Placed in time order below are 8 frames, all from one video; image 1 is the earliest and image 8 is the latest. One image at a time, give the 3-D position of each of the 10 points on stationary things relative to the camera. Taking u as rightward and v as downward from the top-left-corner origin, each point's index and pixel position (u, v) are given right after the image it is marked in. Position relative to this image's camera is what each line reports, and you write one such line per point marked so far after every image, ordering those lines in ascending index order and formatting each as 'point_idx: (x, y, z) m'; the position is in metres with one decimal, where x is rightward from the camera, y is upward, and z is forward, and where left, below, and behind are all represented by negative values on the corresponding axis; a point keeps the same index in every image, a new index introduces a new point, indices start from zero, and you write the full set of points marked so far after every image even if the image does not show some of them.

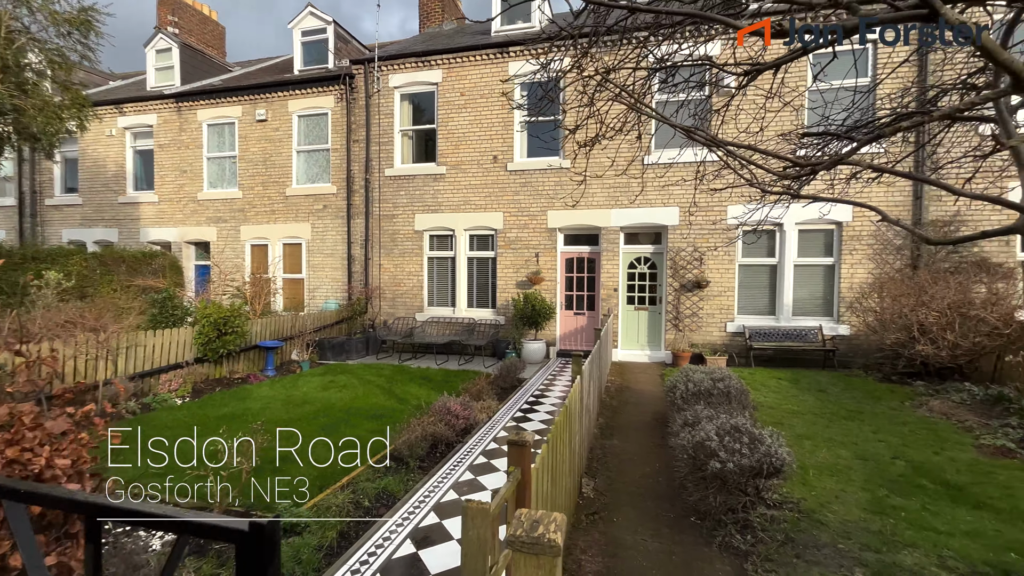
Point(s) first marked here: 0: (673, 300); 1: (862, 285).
0: (+3.5, -0.3, +10.0) m
1: (+6.9, +0.1, +9.0) m
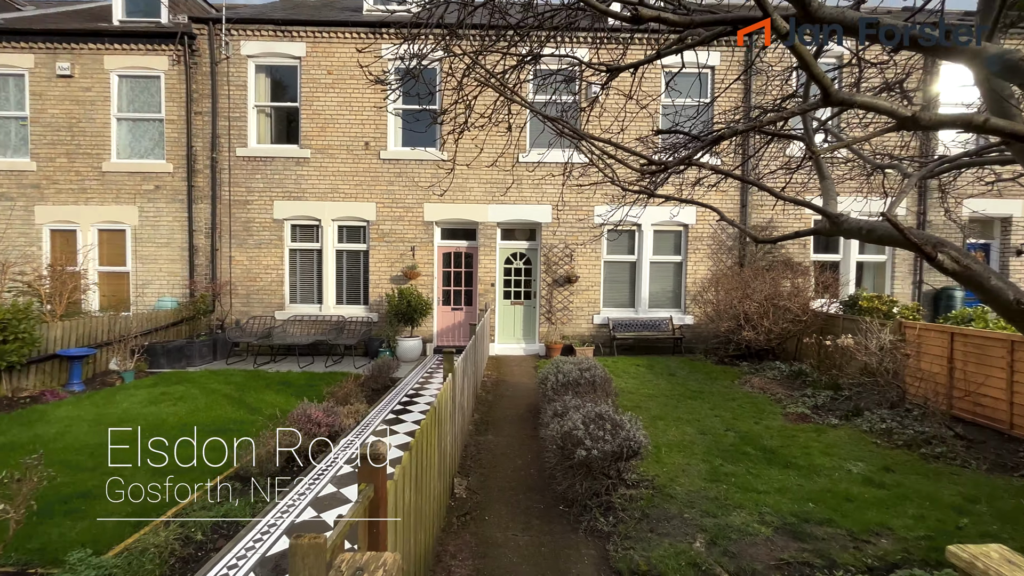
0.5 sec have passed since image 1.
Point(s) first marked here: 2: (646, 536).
0: (+0.8, -0.2, +10.4) m
1: (+4.3, +0.2, +10.4) m
2: (+1.0, -1.8, +3.3) m
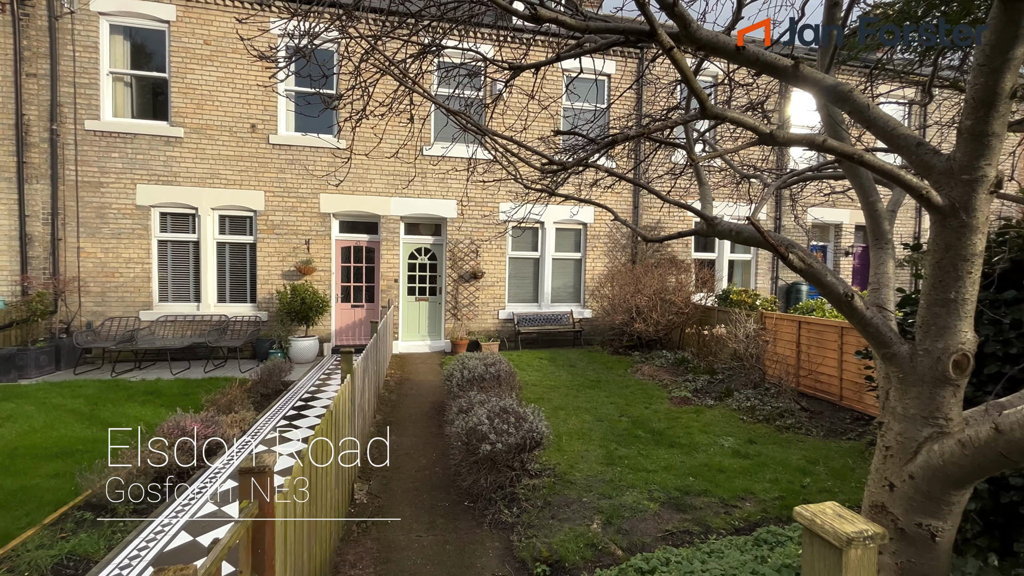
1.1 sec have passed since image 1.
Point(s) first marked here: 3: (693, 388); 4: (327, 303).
0: (-1.4, -0.1, +10.3) m
1: (+2.1, +0.3, +11.0) m
2: (+0.3, -1.8, +3.4) m
3: (+2.7, -1.5, +6.7) m
4: (-3.8, -0.3, +9.3) m
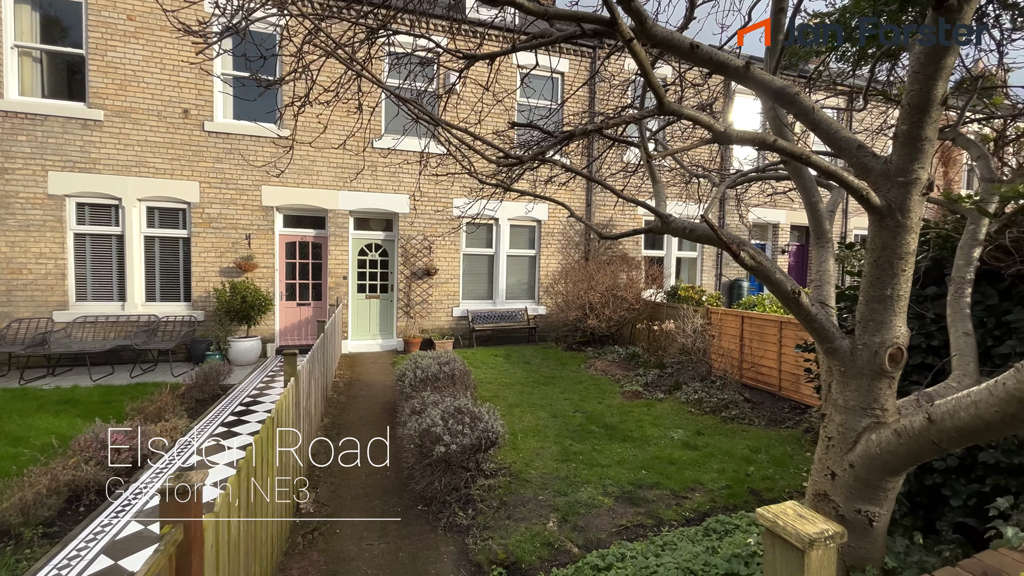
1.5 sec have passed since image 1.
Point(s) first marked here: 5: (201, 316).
0: (-2.4, 0.0, +10.1) m
1: (+1.0, +0.4, +11.1) m
2: (-0.1, -1.7, +3.4) m
3: (+2.0, -1.4, +6.9) m
4: (-4.7, -0.3, +8.8) m
5: (-6.0, -0.5, +8.8) m
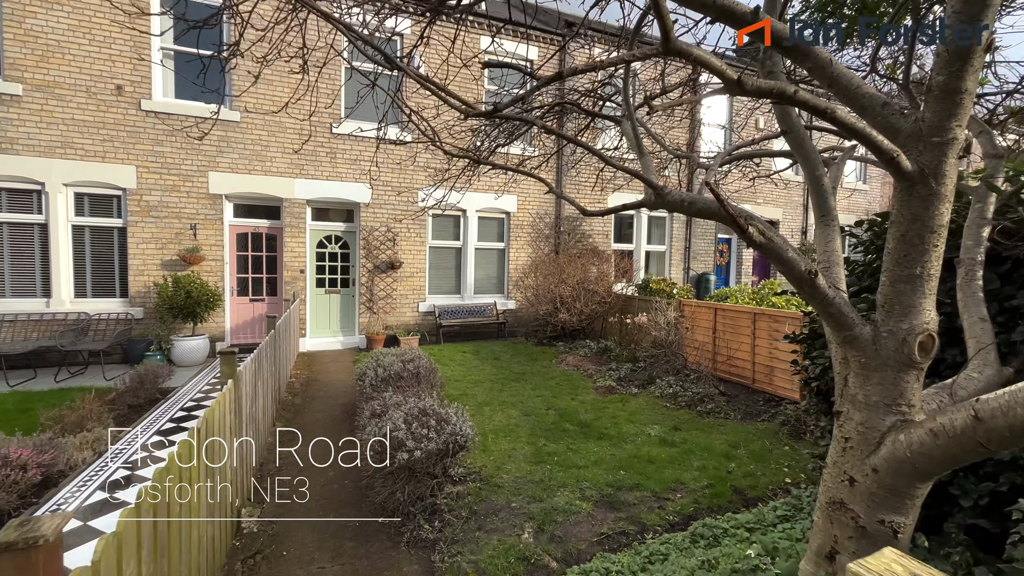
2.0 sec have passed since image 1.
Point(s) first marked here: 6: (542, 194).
0: (-3.0, +0.1, +9.6) m
1: (+0.3, +0.5, +10.8) m
2: (-0.3, -1.7, +3.1) m
3: (+1.5, -1.3, +6.7) m
4: (-5.3, -0.2, +8.2) m
5: (-6.6, -0.4, +8.0) m
6: (+0.7, +2.3, +10.9) m
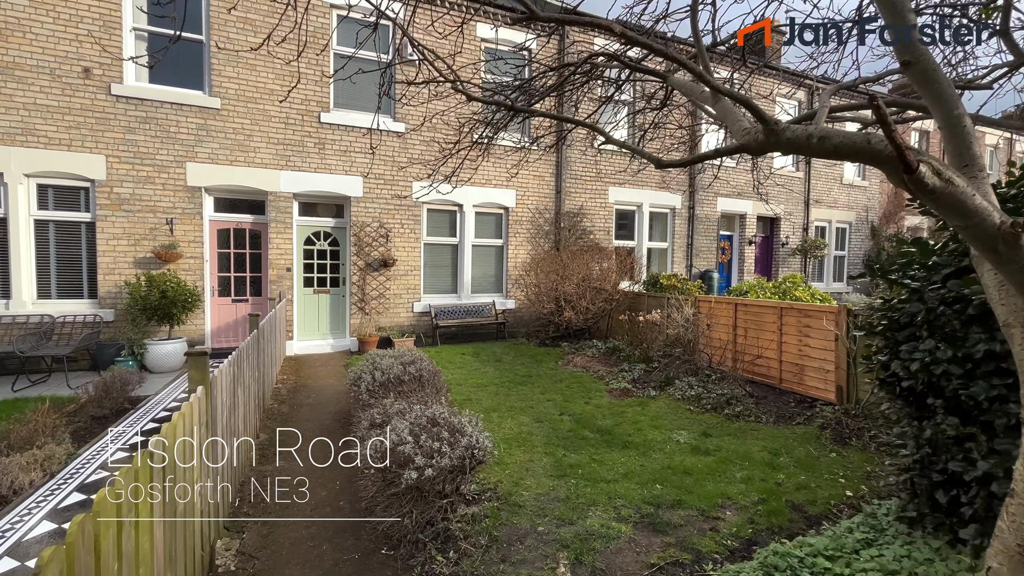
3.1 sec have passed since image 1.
0: (-3.0, +0.1, +9.0) m
1: (+0.3, +0.5, +10.3) m
2: (-0.1, -1.6, +2.6) m
3: (+1.6, -1.2, +6.2) m
4: (-5.2, -0.1, +7.6) m
5: (-6.5, -0.4, +7.4) m
6: (+0.7, +2.3, +10.4) m
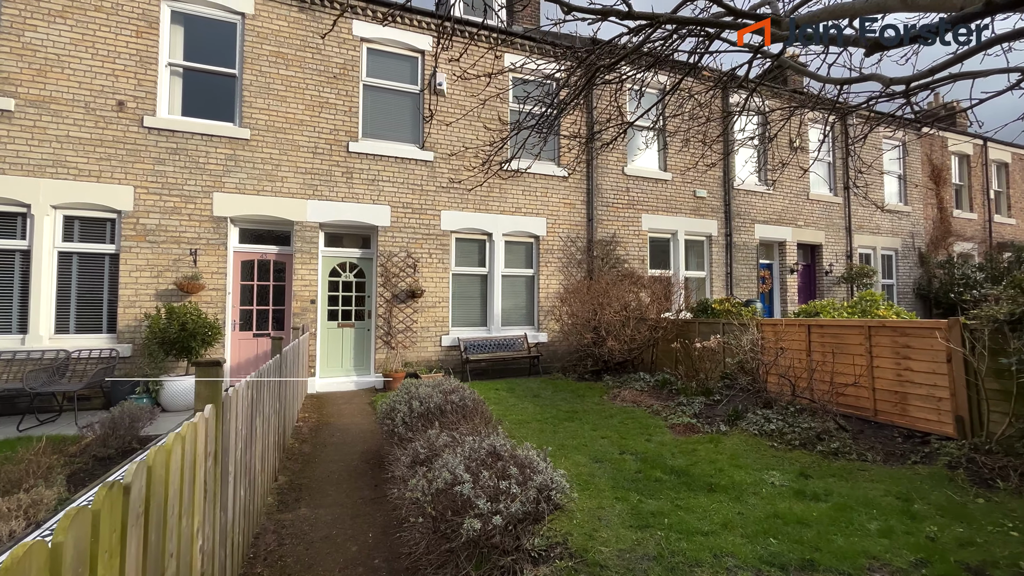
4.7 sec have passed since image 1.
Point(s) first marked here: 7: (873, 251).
0: (-2.4, -0.5, +8.5) m
1: (+0.9, -0.1, +9.8) m
2: (+0.3, -1.5, +1.9) m
3: (+2.2, -1.5, +5.5) m
4: (-4.6, -0.7, +7.2) m
5: (-5.9, -1.0, +7.0) m
6: (+1.3, +1.6, +10.0) m
7: (+11.0, +1.1, +13.9) m
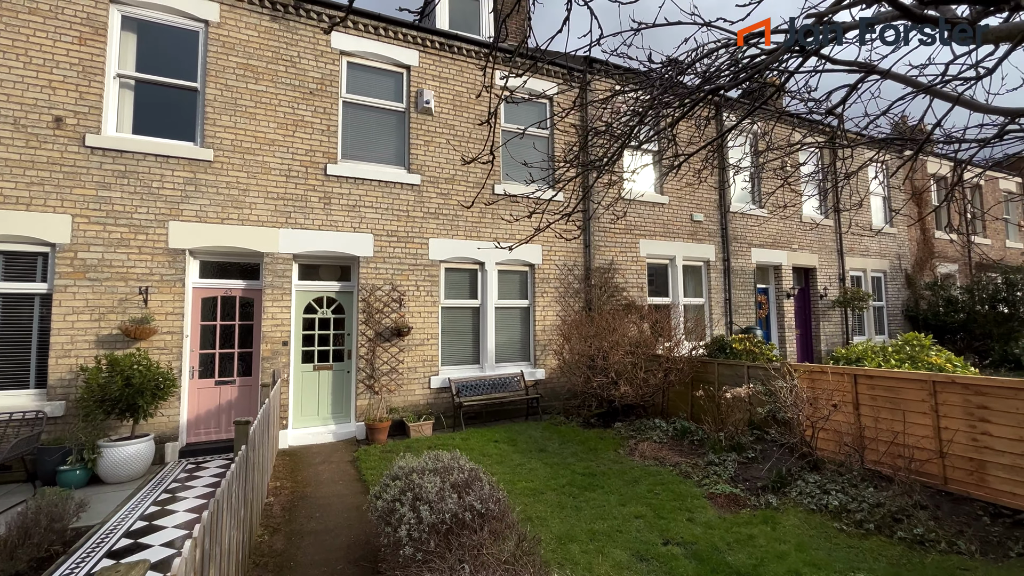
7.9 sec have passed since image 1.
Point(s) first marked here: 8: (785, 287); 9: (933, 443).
0: (-2.4, -1.1, +7.6) m
1: (+0.8, -0.8, +9.1) m
2: (+0.7, -1.9, +1.1) m
3: (+2.3, -2.0, +4.8) m
4: (-4.6, -1.3, +6.1) m
5: (-5.9, -1.6, +5.9) m
6: (+1.2, +0.9, +9.4) m
7: (+10.6, +0.4, +13.8) m
8: (+7.3, 0.0, +12.1) m
9: (+3.9, -1.4, +4.2) m
